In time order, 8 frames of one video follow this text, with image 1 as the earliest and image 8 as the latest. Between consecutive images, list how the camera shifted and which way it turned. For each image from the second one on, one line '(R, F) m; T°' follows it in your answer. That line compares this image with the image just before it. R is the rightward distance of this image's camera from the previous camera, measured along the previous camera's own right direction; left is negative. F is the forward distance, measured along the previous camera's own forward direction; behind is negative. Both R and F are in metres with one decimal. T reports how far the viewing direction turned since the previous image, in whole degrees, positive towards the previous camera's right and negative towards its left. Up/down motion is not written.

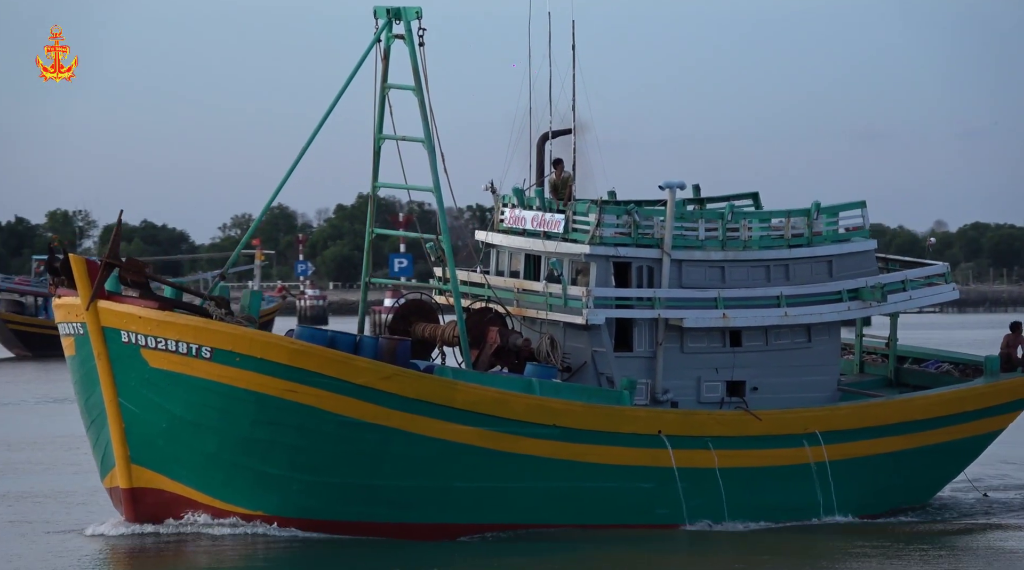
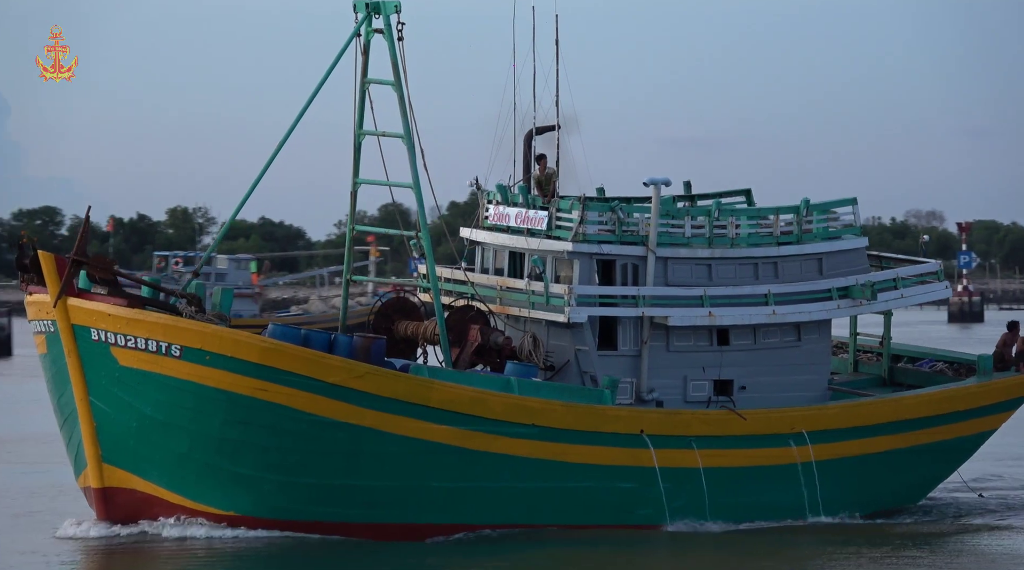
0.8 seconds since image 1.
(+0.4, +0.3) m; -1°
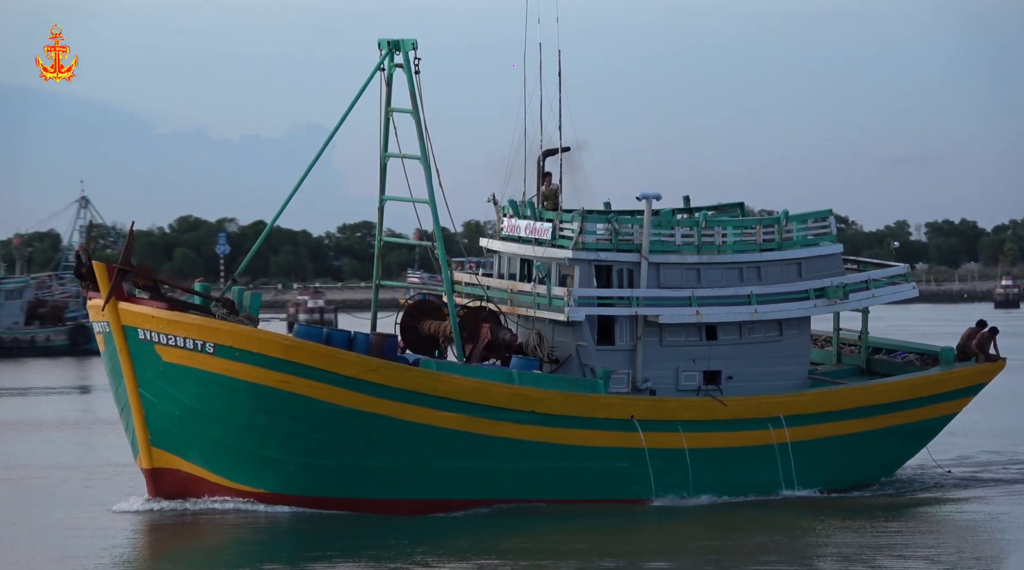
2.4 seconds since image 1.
(+0.9, -2.4) m; -3°
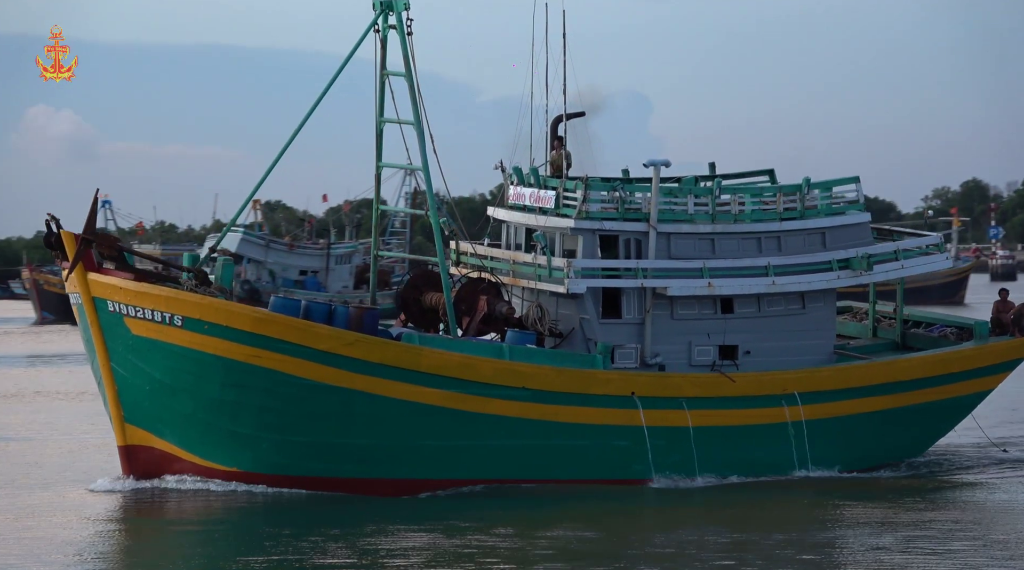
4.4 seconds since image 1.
(+1.8, +0.9) m; -5°
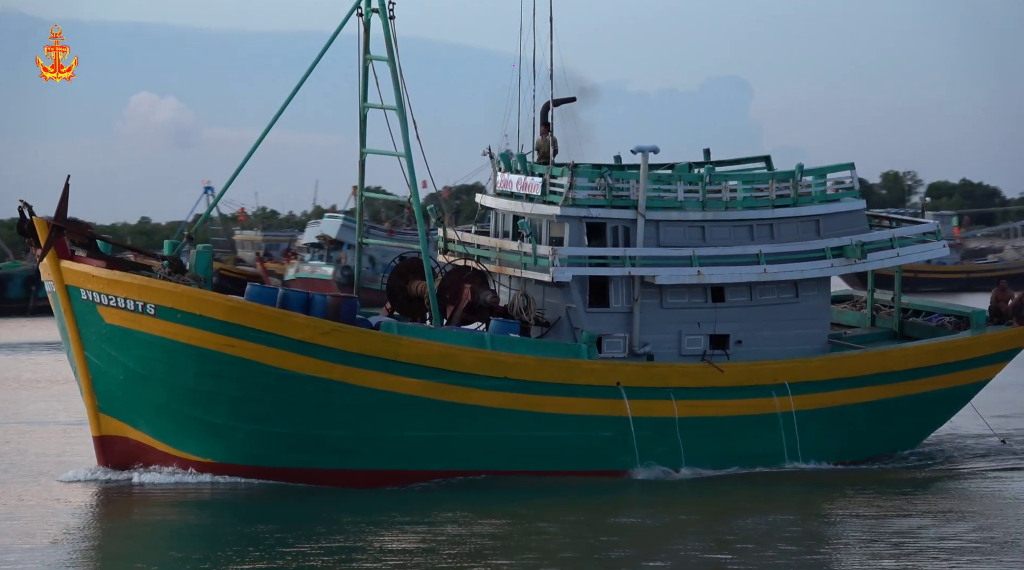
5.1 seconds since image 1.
(+0.7, +0.3) m; -1°
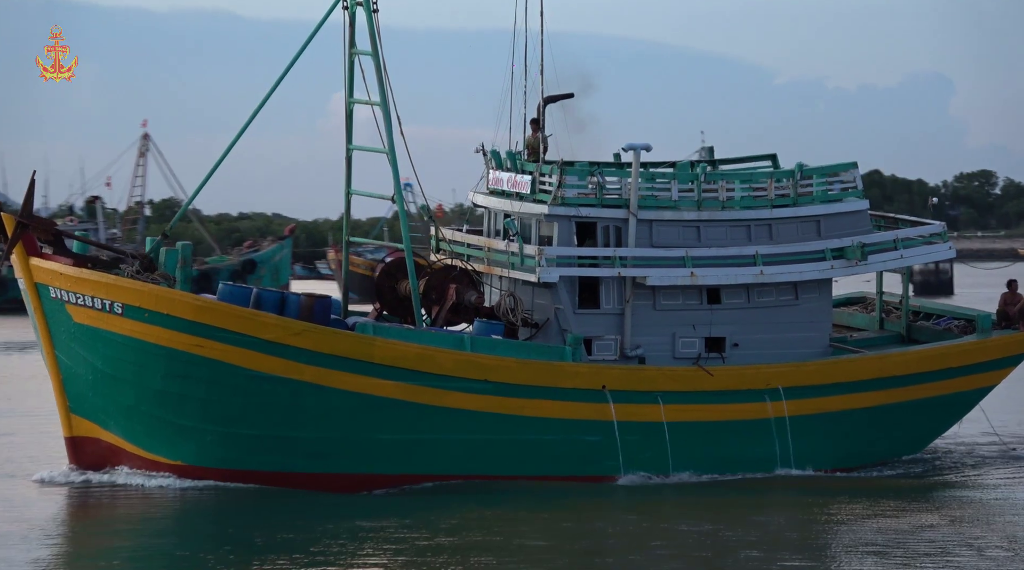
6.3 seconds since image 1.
(+1.1, +0.5) m; -3°
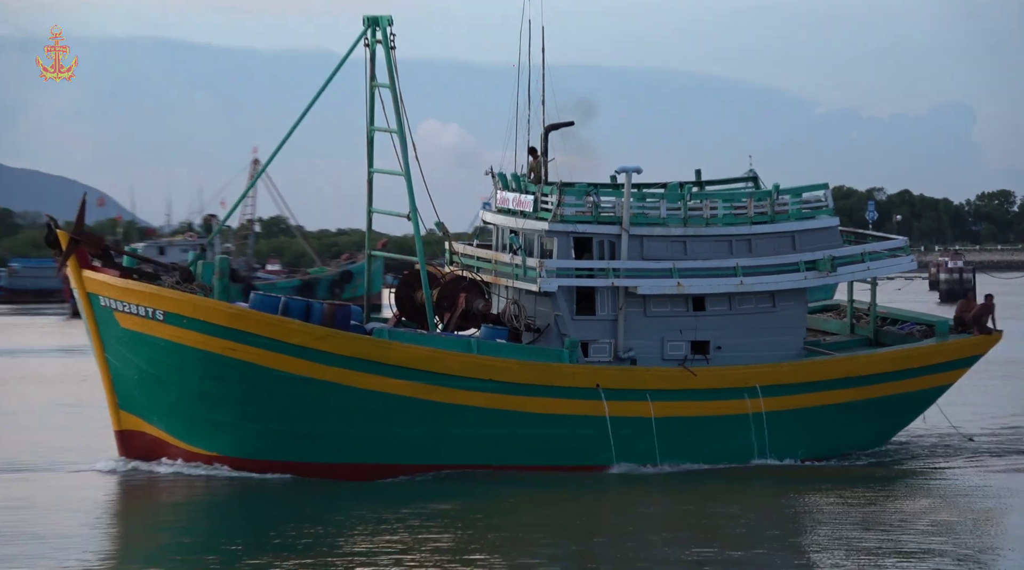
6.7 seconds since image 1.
(+0.3, -2.0) m; -1°
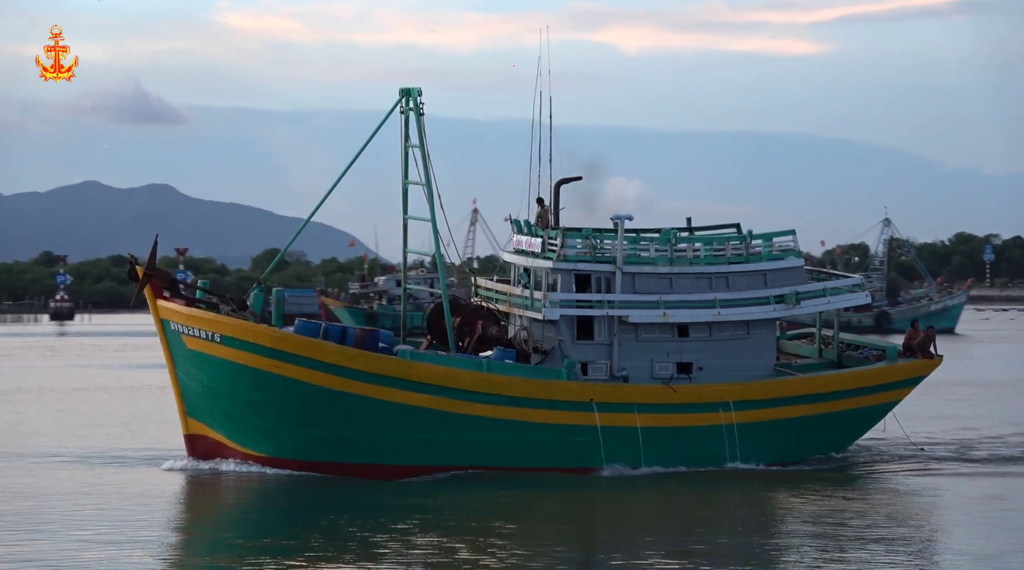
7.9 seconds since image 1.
(+1.2, -3.4) m; -3°
